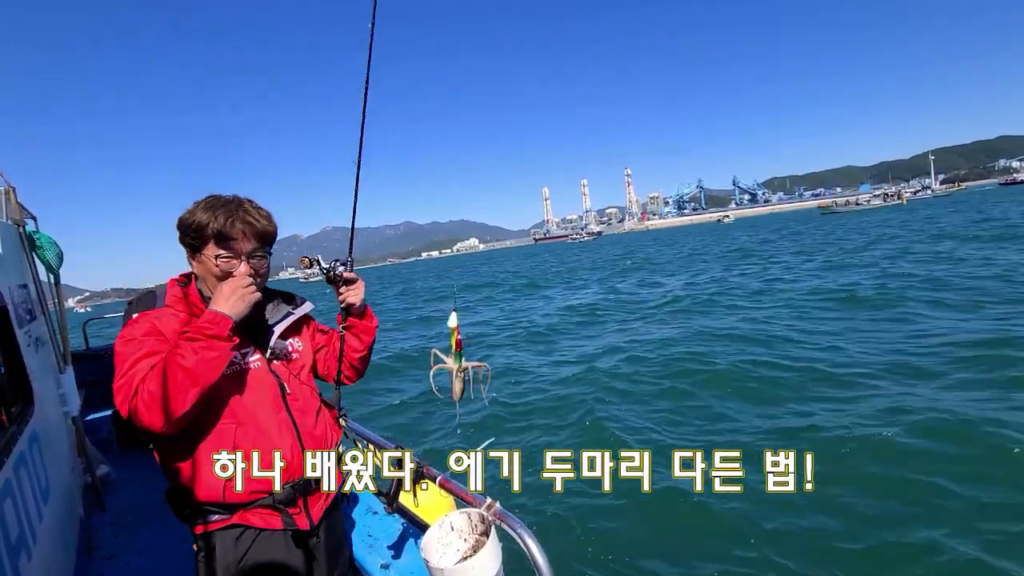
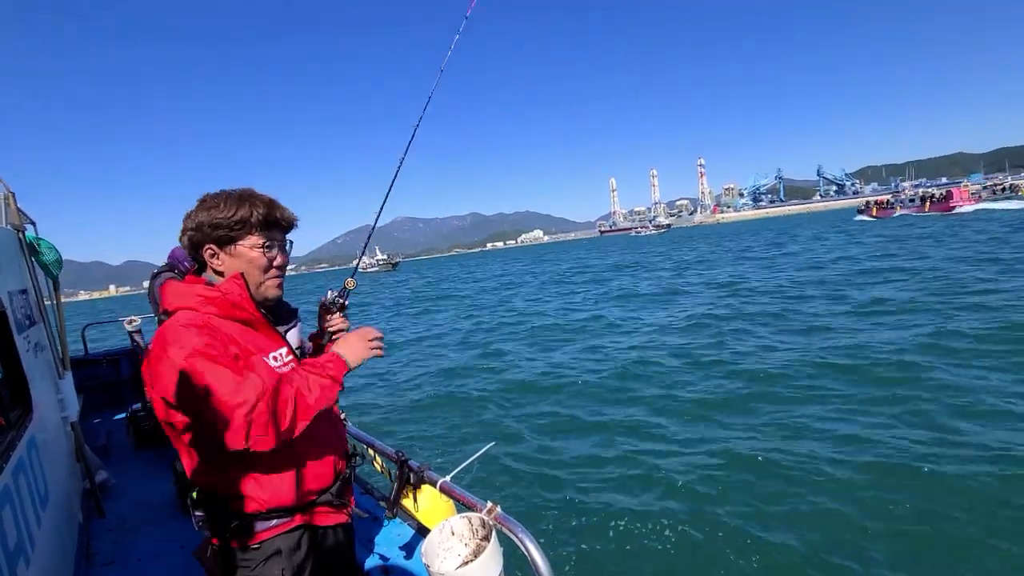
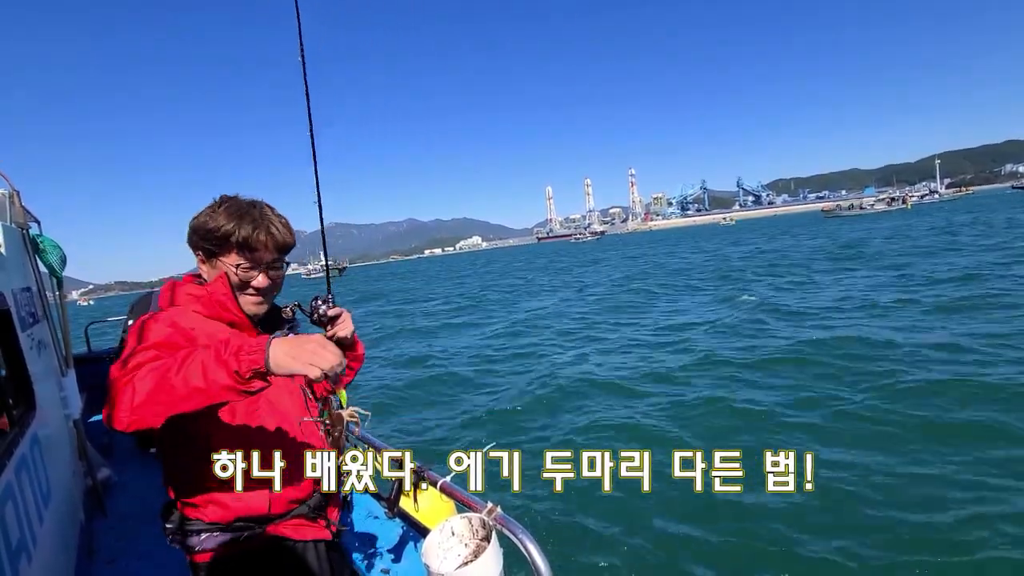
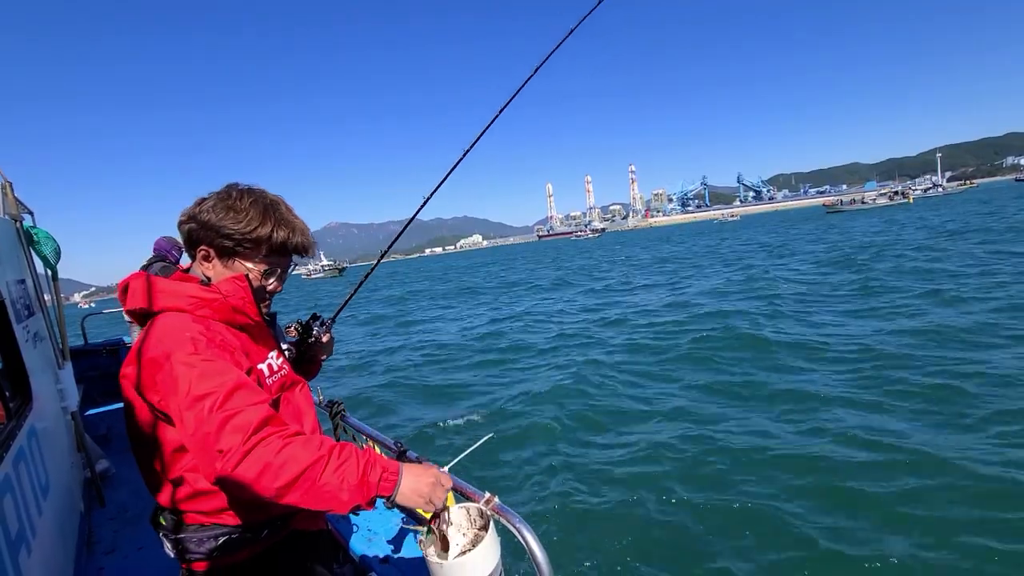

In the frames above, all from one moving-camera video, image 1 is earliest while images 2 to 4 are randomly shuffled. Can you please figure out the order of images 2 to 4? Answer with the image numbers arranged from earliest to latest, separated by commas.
3, 4, 2
